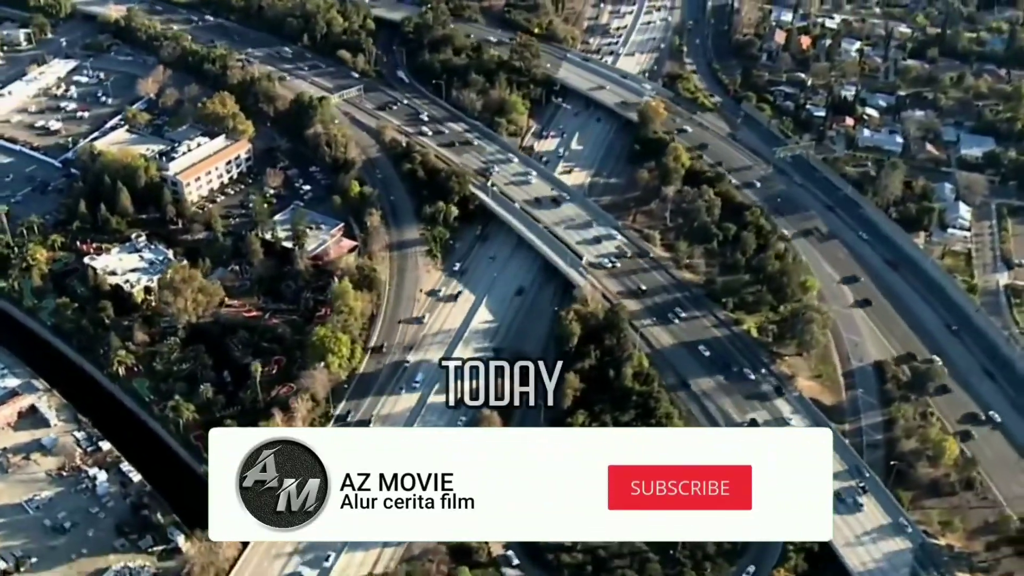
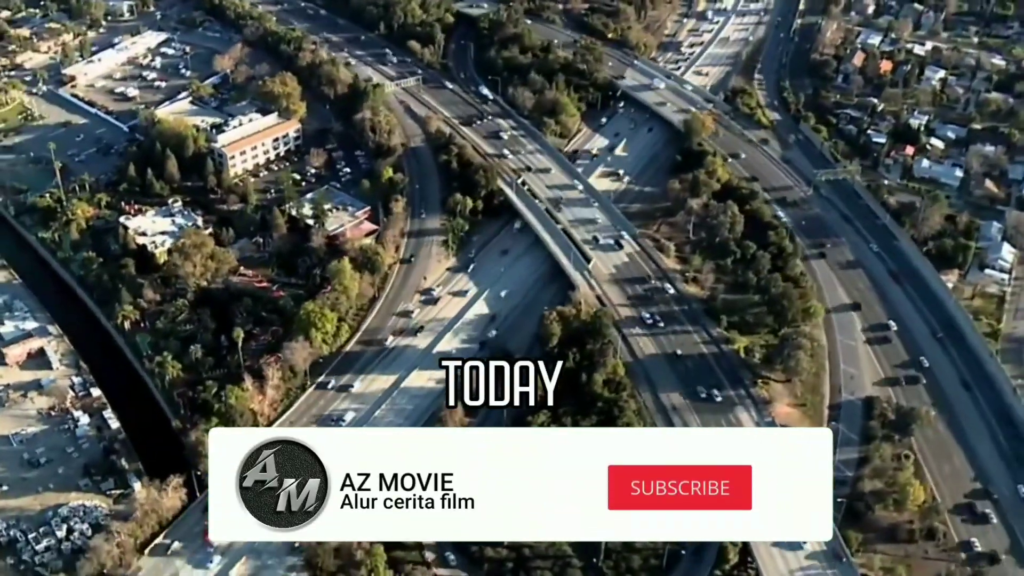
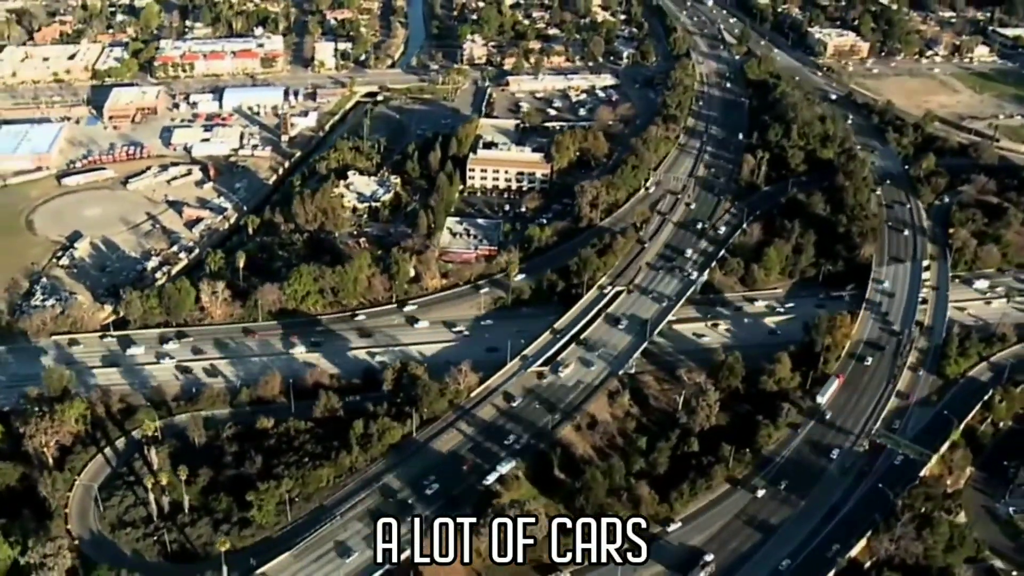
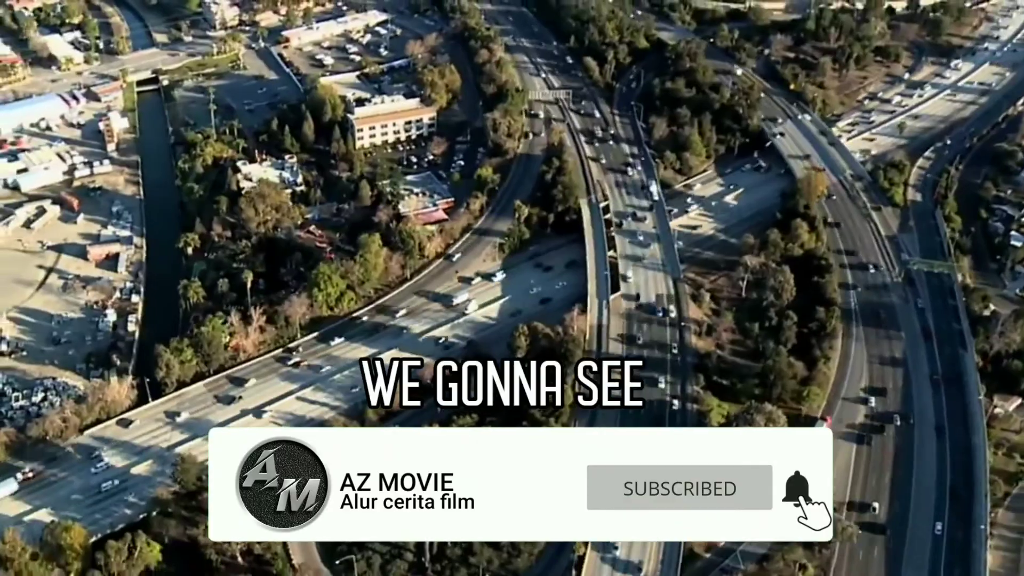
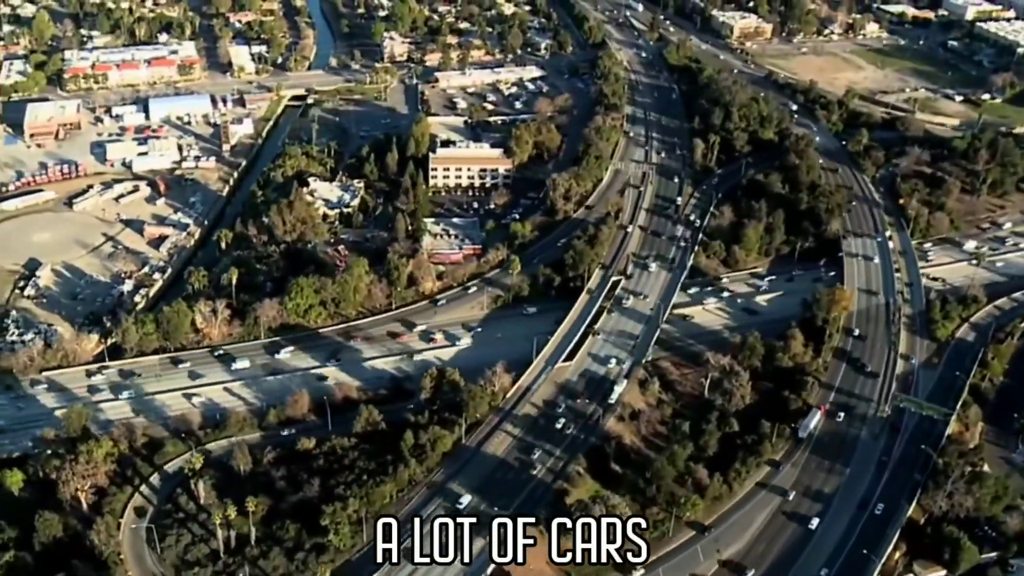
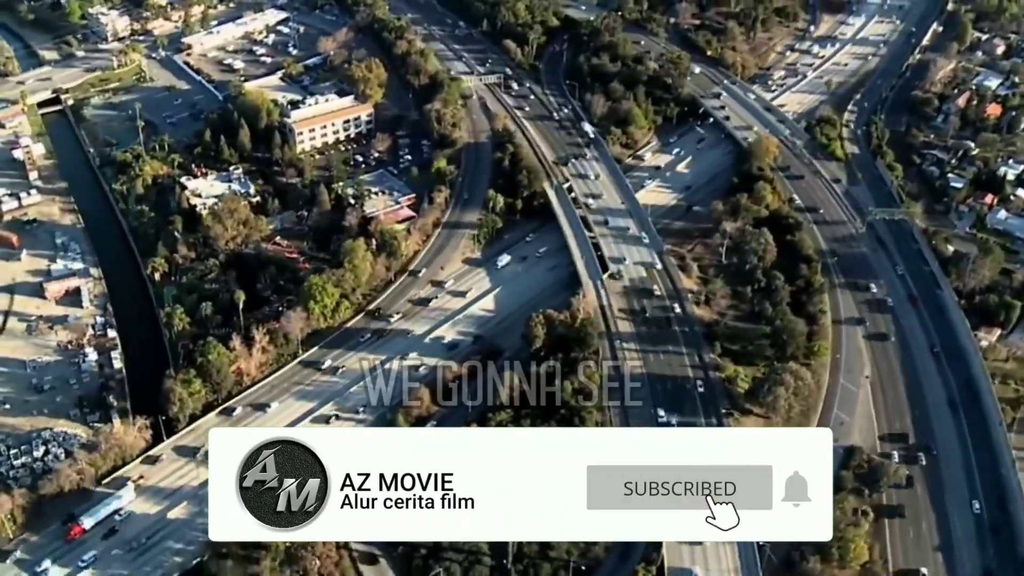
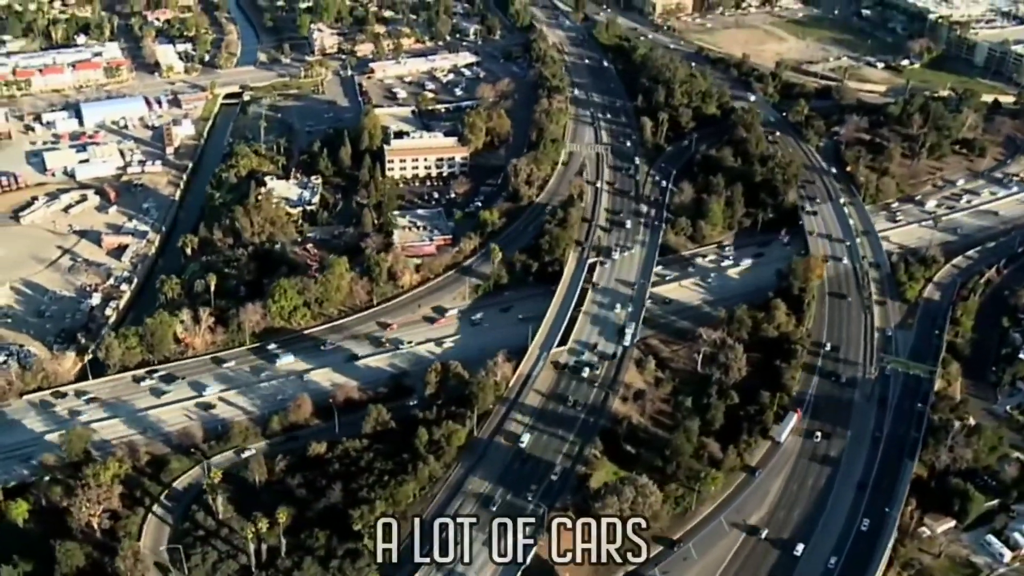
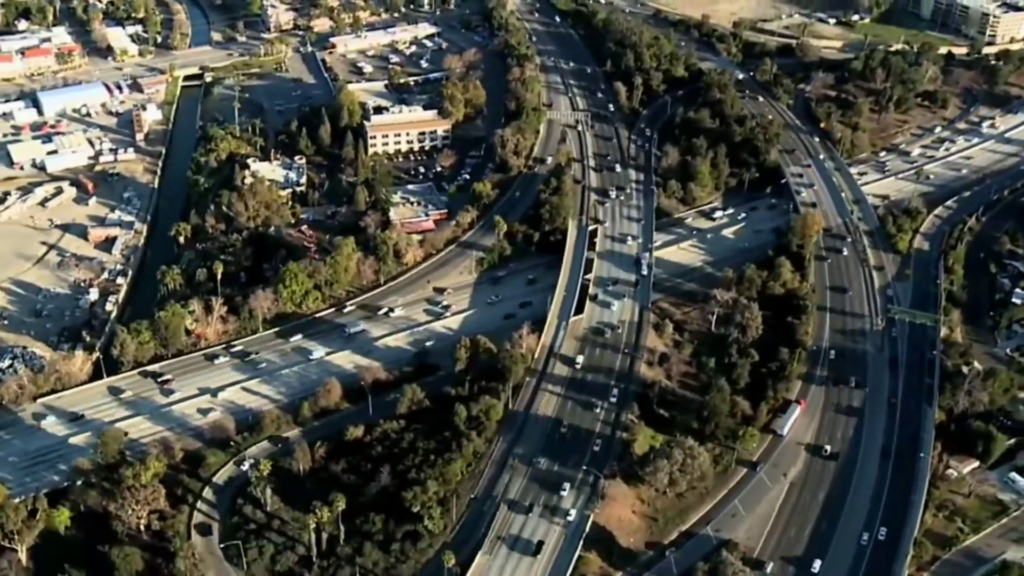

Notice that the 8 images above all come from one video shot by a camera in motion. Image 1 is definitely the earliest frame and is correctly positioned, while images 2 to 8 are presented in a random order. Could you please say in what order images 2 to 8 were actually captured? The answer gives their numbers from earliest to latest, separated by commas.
2, 6, 4, 8, 7, 5, 3
